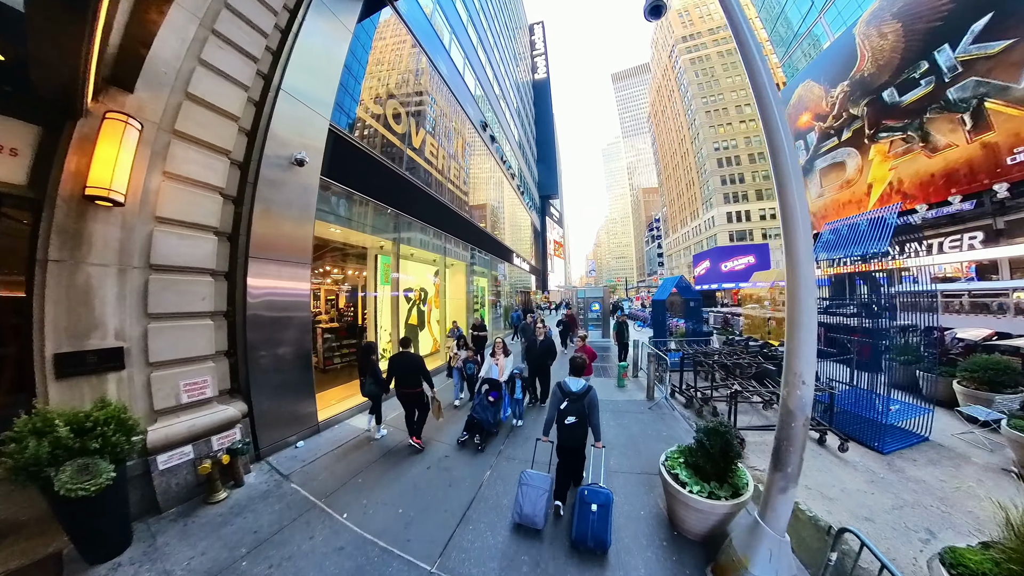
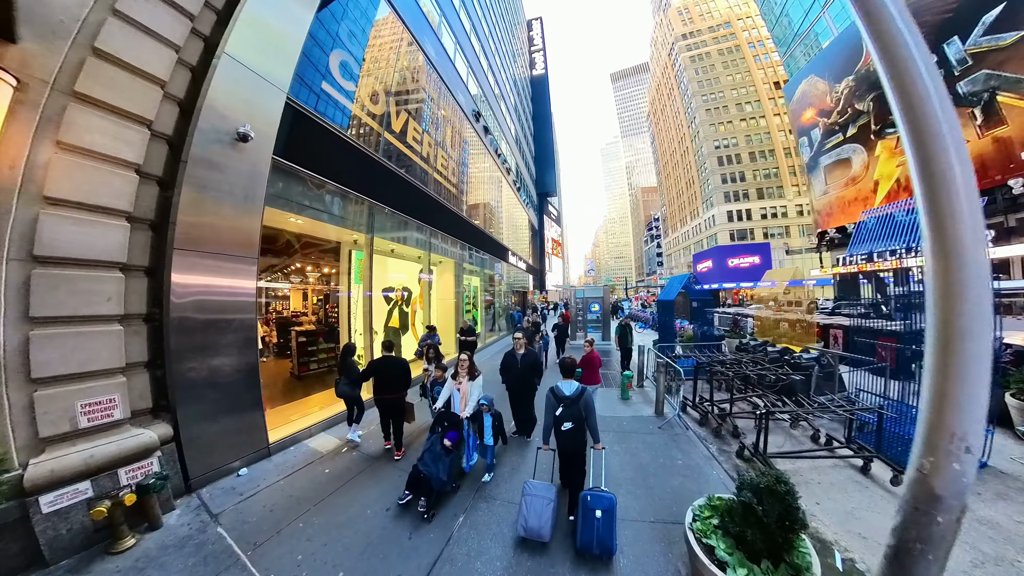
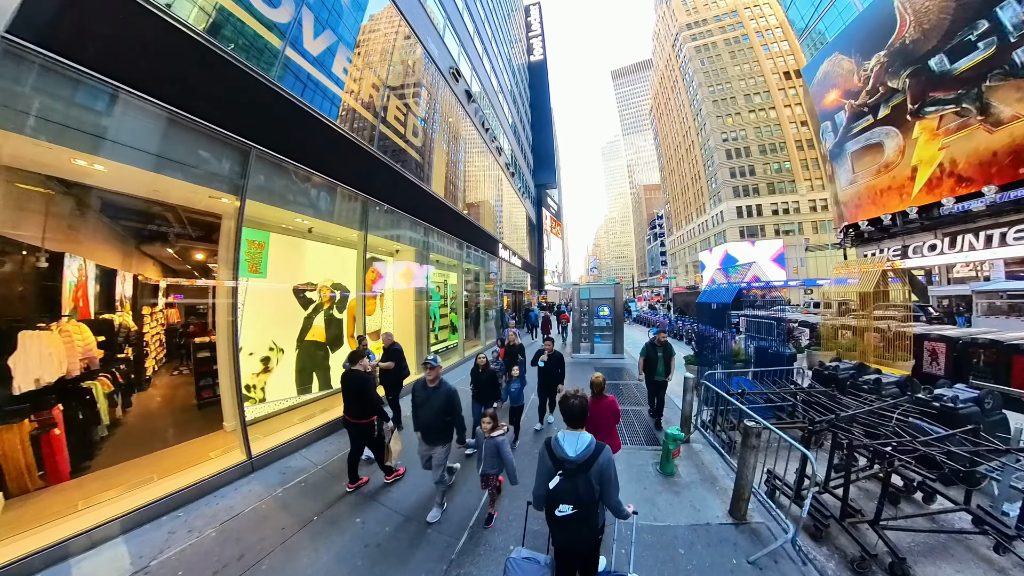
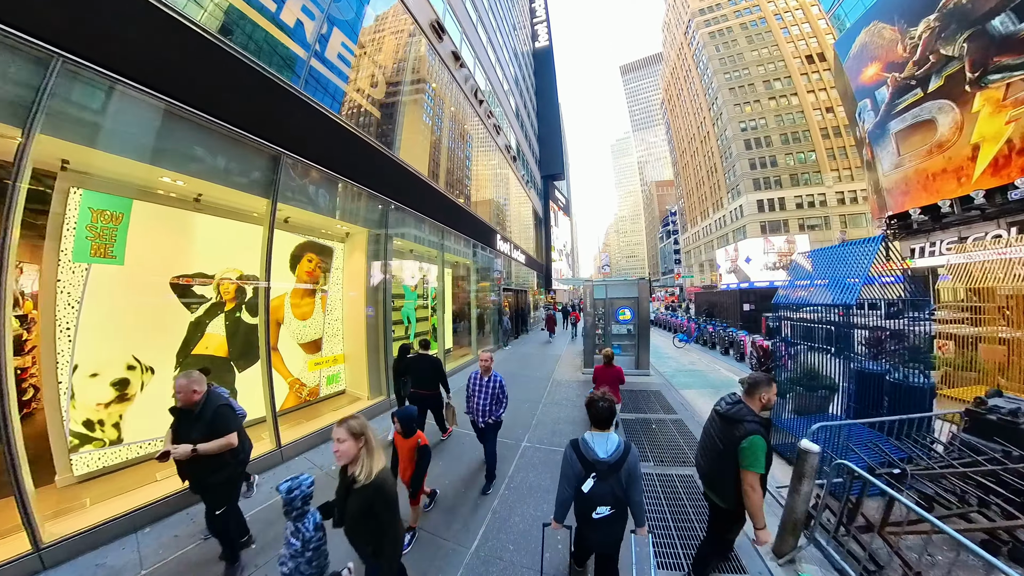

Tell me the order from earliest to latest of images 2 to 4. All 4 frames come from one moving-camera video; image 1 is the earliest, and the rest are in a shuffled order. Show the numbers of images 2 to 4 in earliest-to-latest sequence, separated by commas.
2, 3, 4
